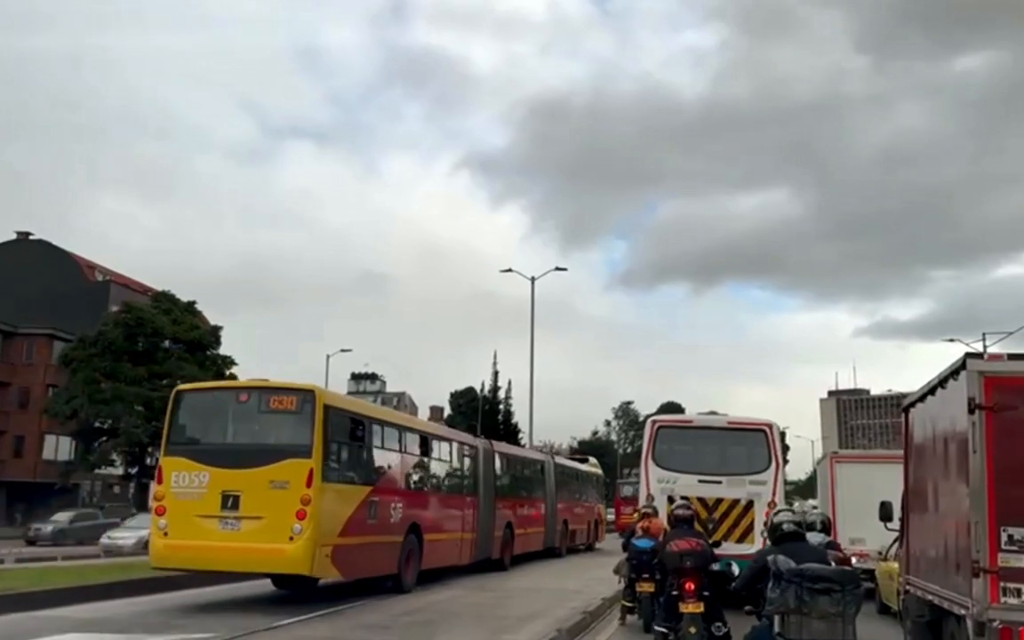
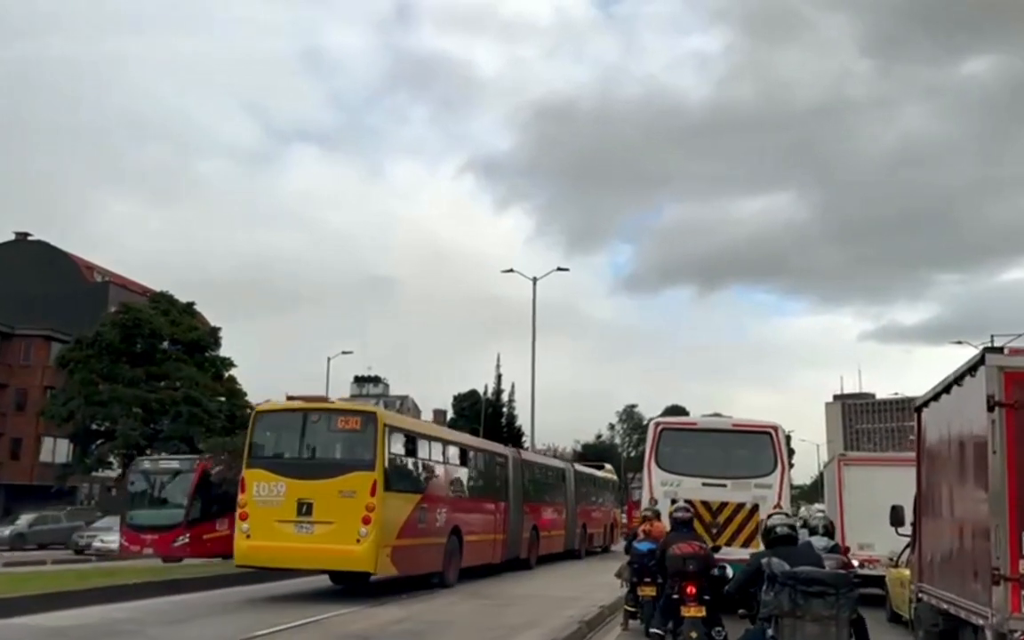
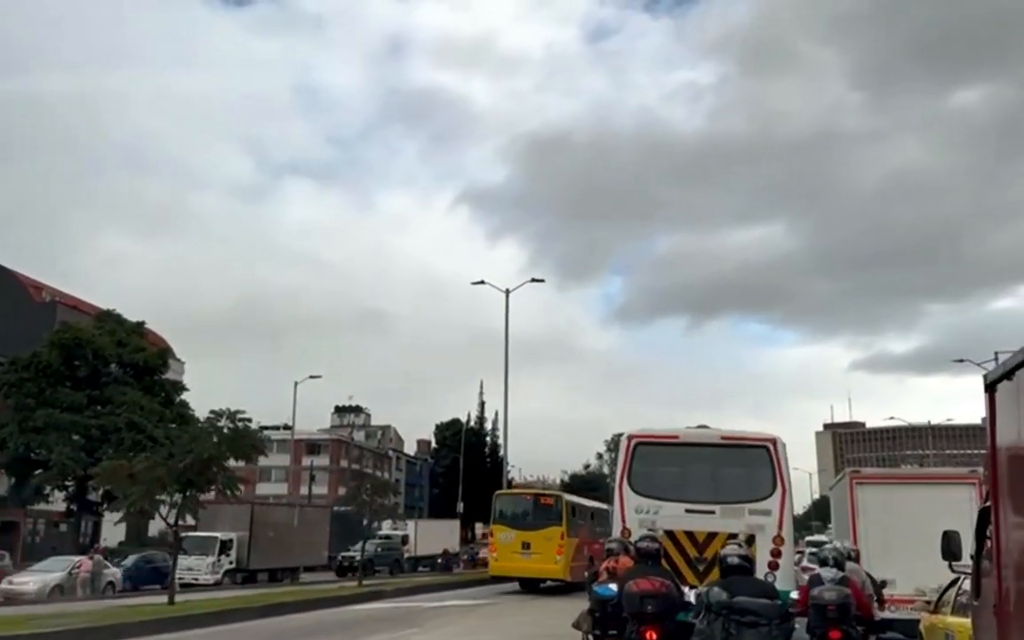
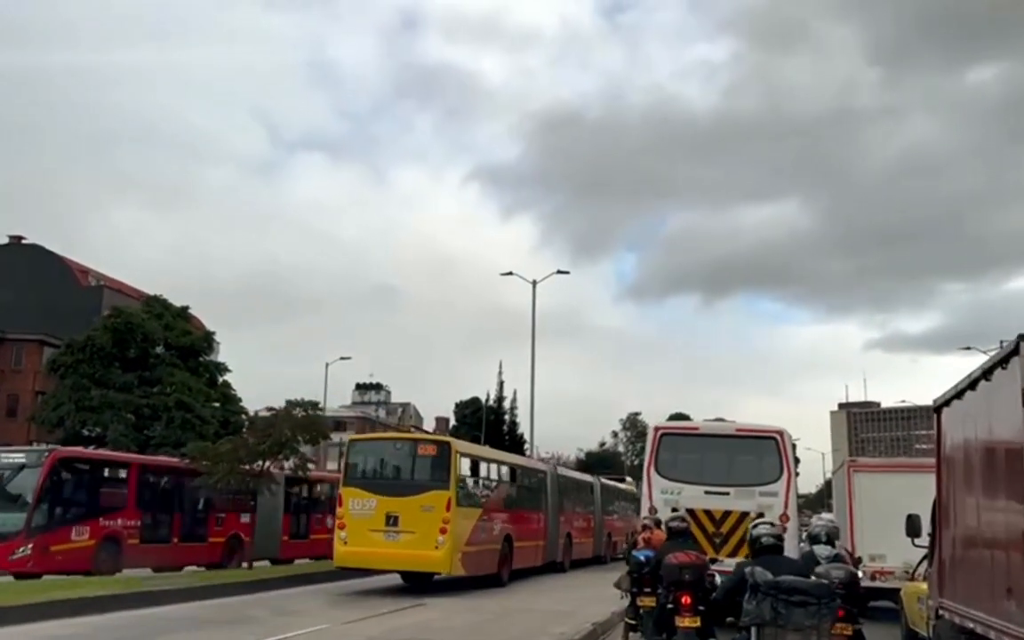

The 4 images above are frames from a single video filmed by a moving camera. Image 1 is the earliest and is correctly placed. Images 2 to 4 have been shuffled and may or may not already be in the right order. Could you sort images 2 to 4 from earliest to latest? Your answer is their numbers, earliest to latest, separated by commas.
2, 4, 3
